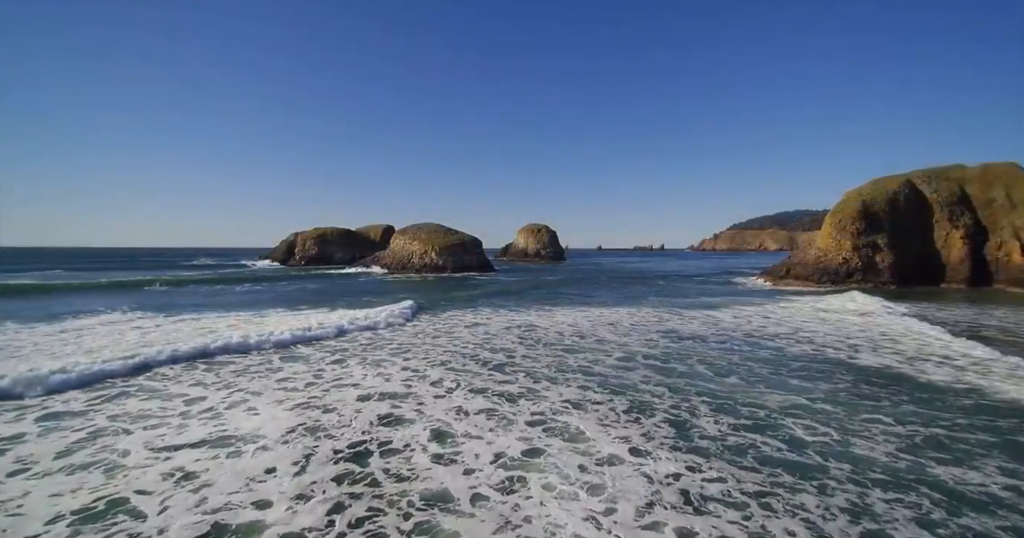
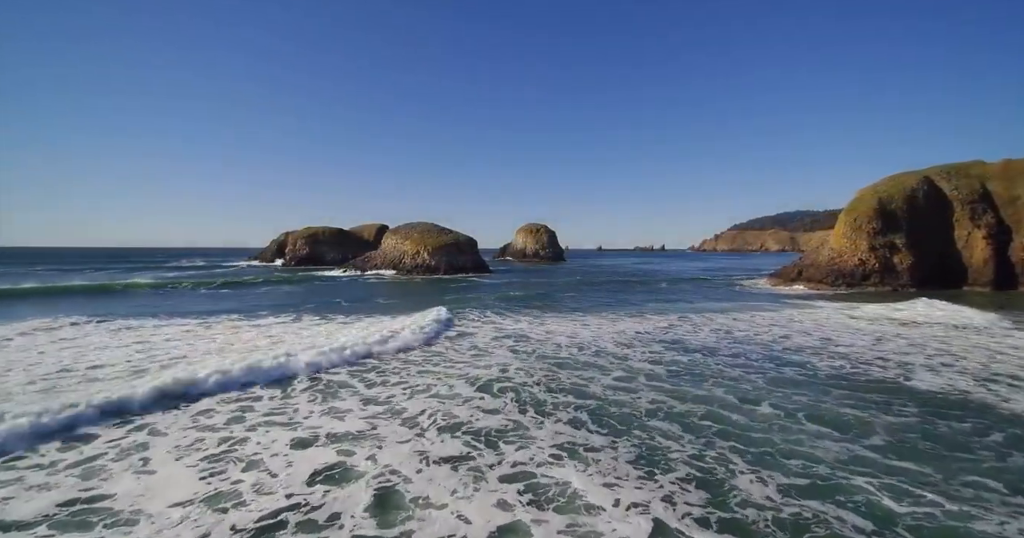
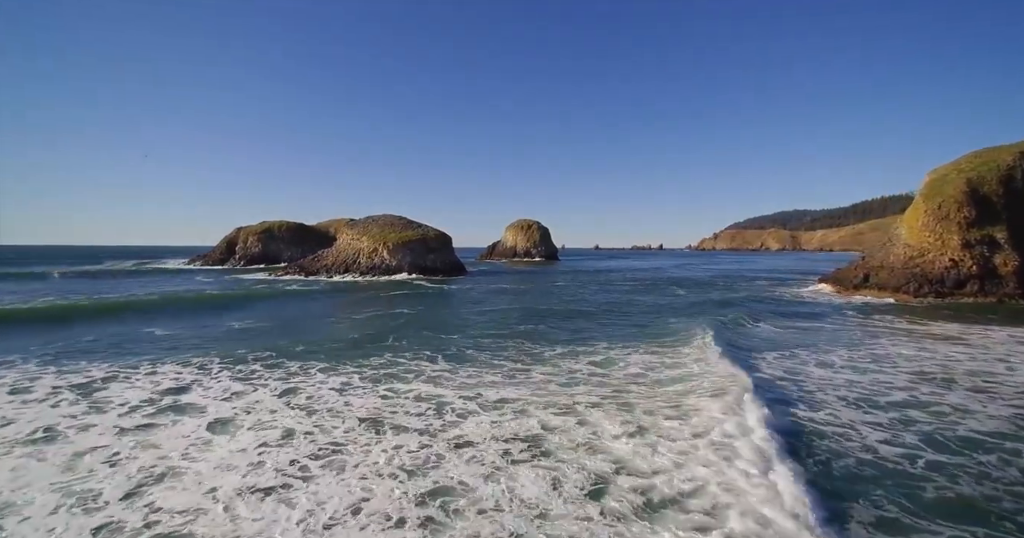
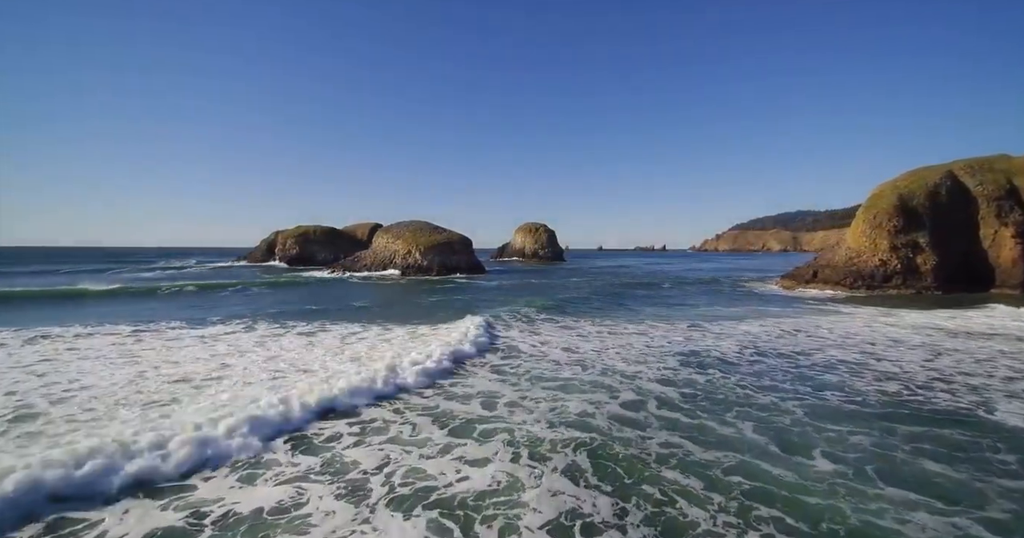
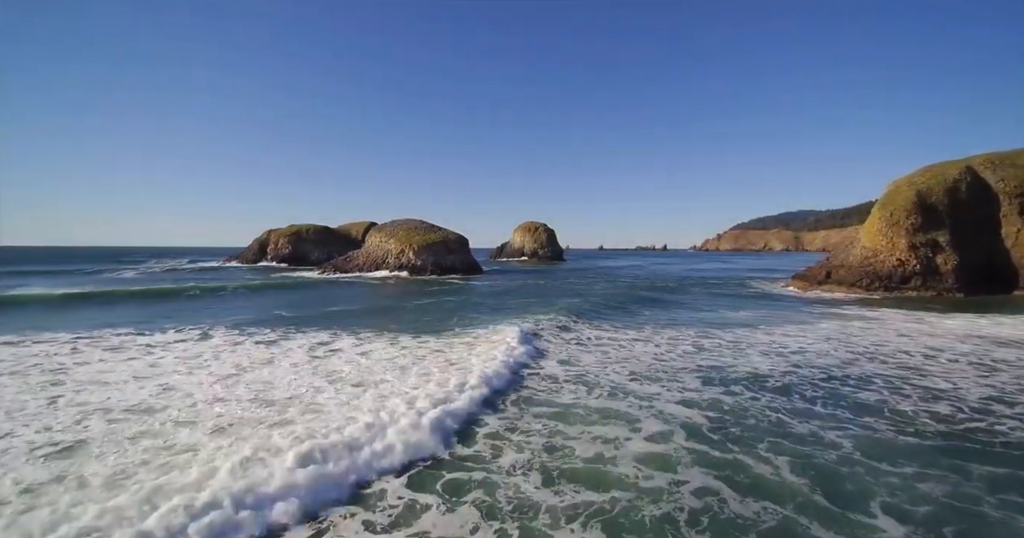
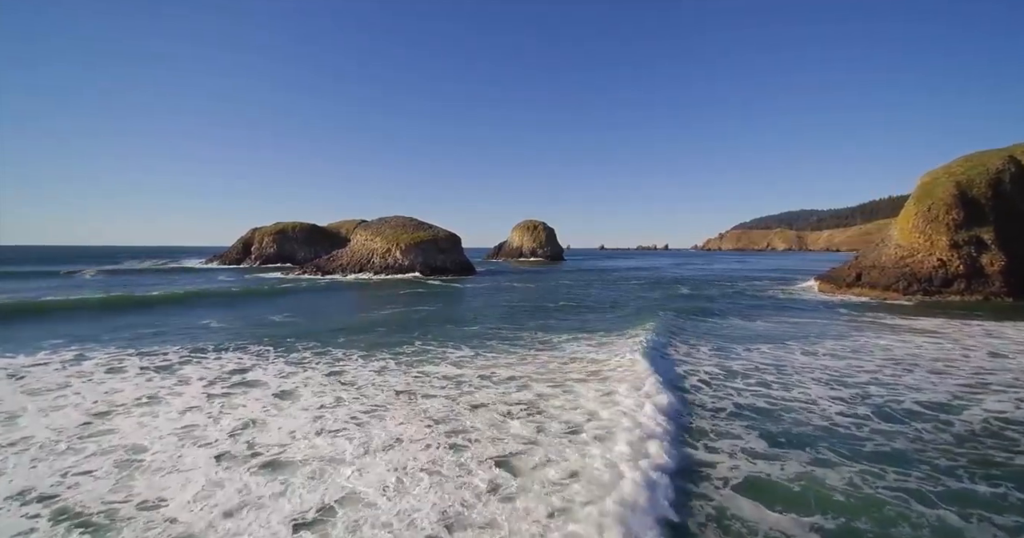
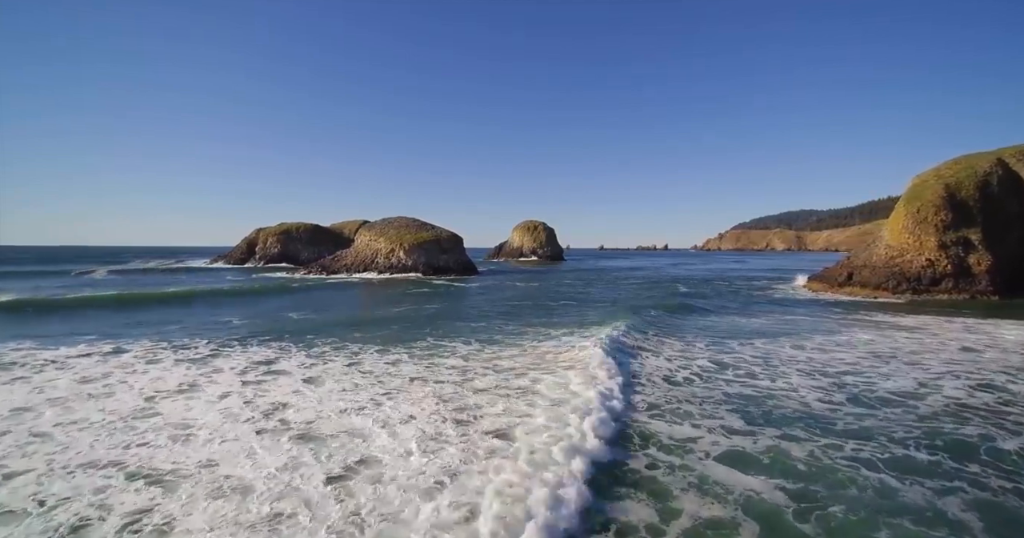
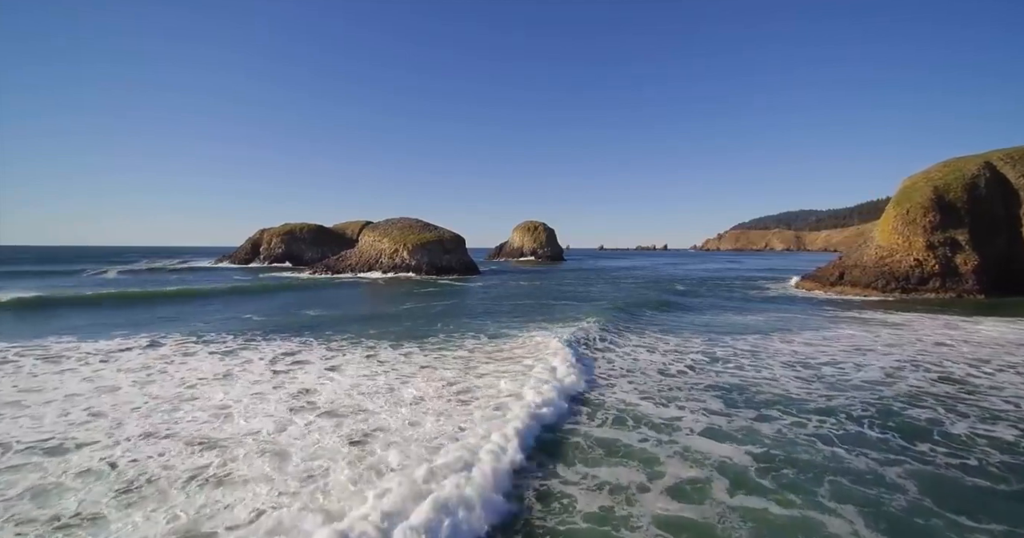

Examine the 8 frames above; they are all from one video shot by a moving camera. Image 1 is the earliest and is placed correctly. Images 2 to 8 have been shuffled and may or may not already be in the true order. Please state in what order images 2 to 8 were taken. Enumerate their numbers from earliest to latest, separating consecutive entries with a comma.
2, 4, 5, 8, 7, 6, 3
